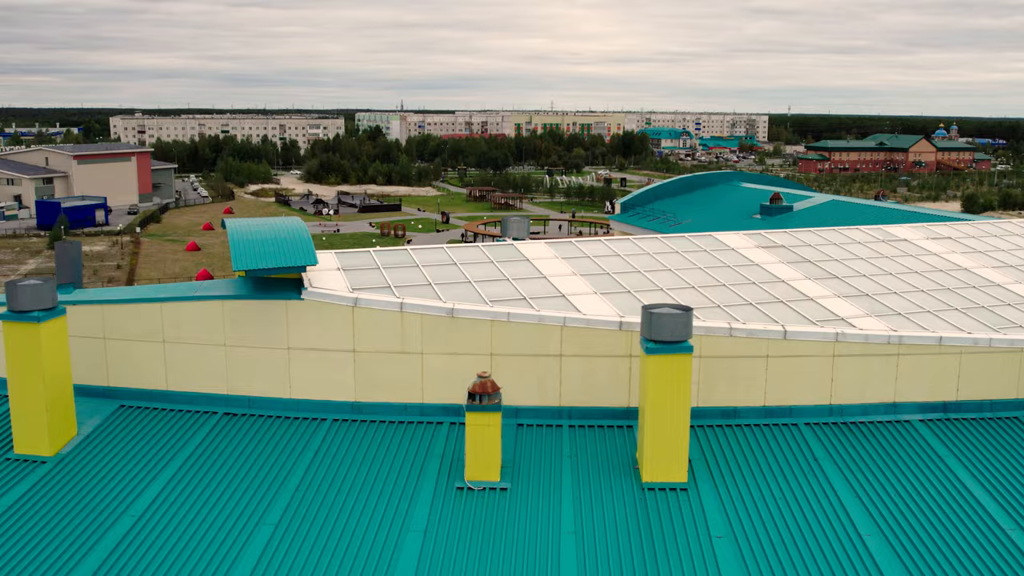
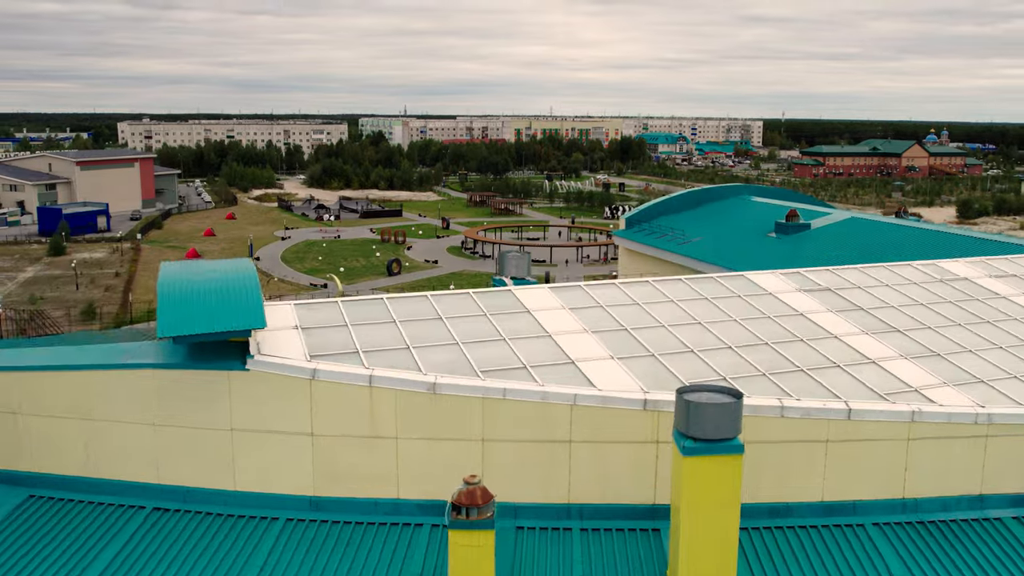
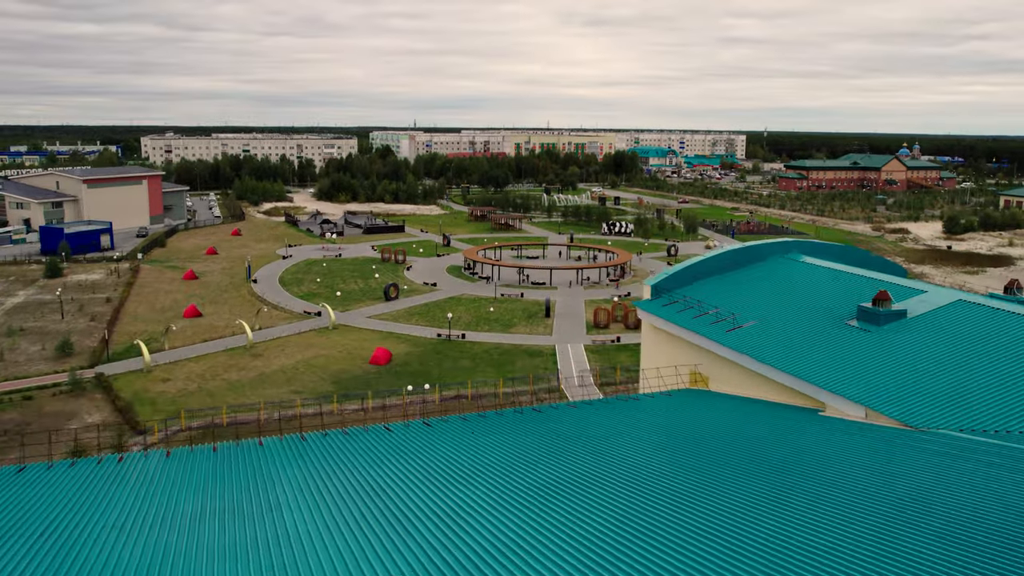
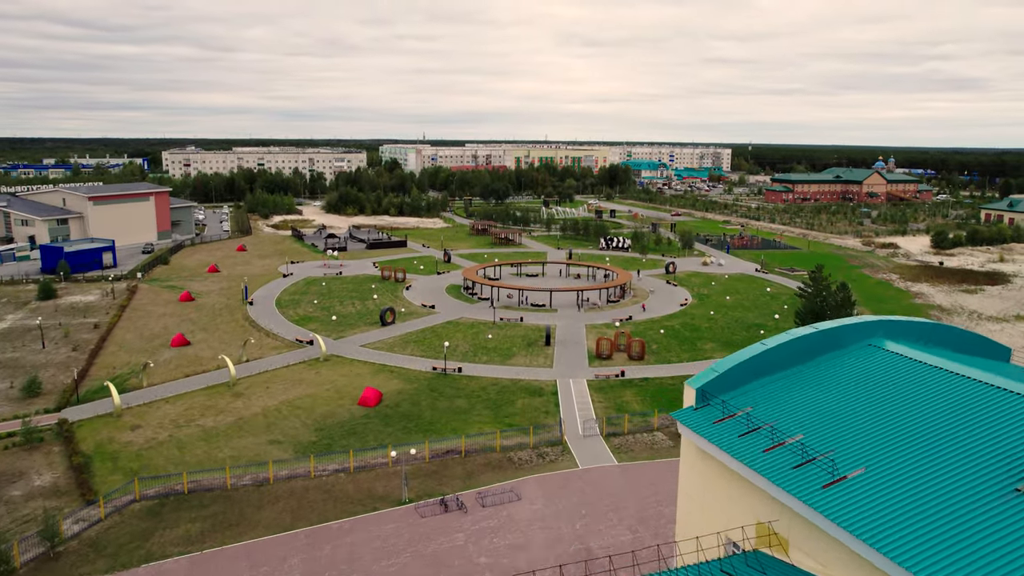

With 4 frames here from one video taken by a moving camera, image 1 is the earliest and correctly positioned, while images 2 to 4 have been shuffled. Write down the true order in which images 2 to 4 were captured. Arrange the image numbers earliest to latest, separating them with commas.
2, 3, 4
